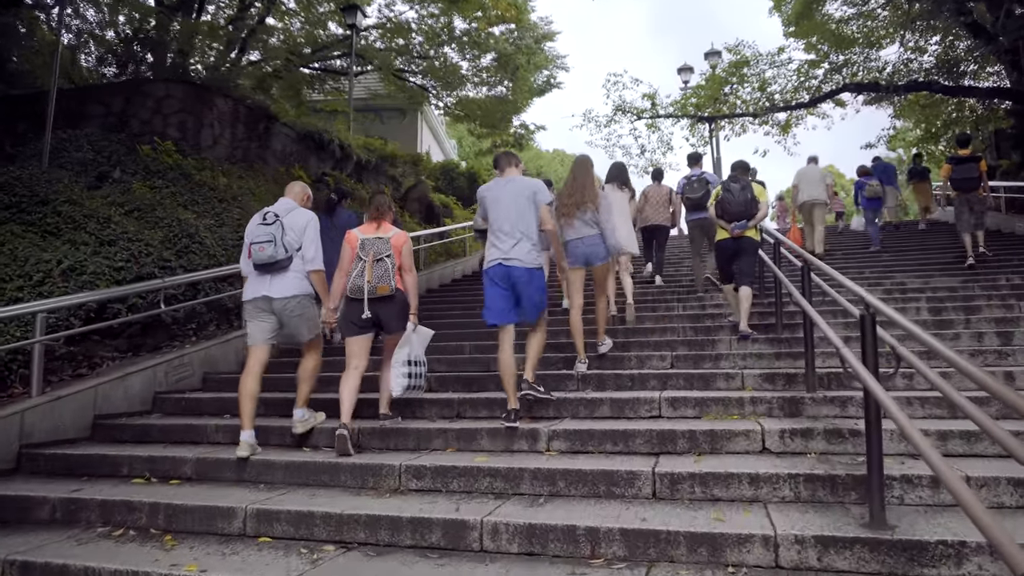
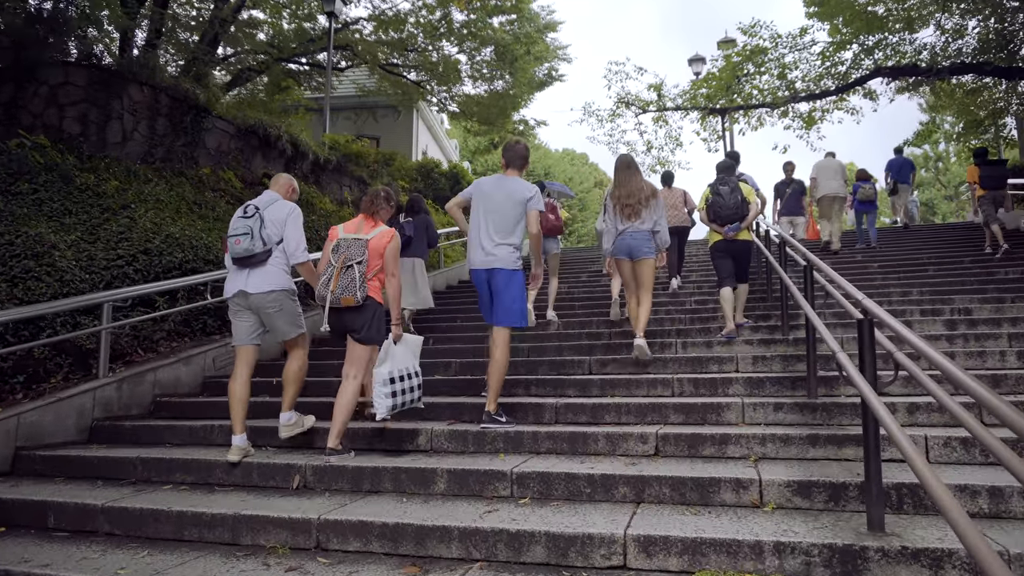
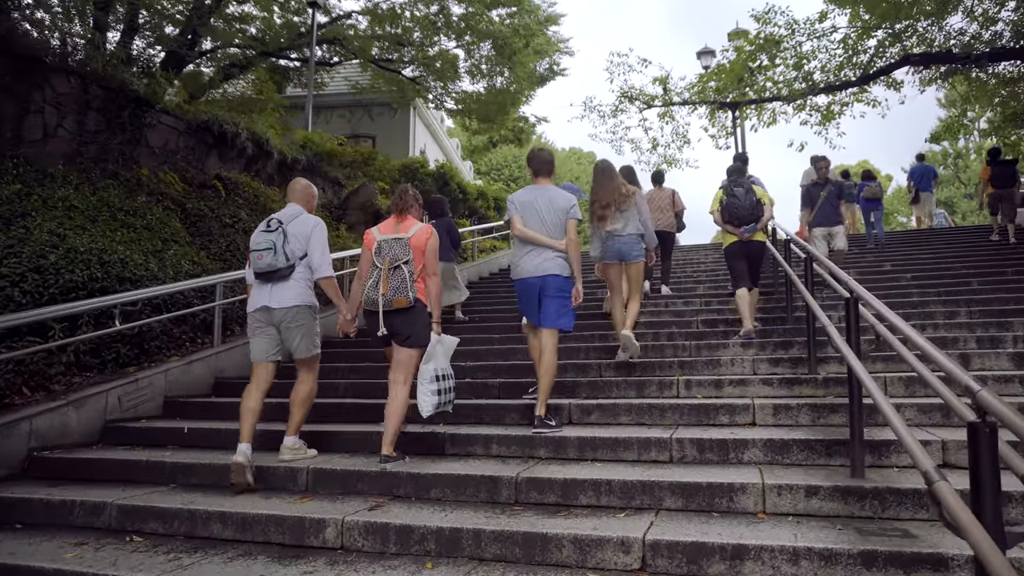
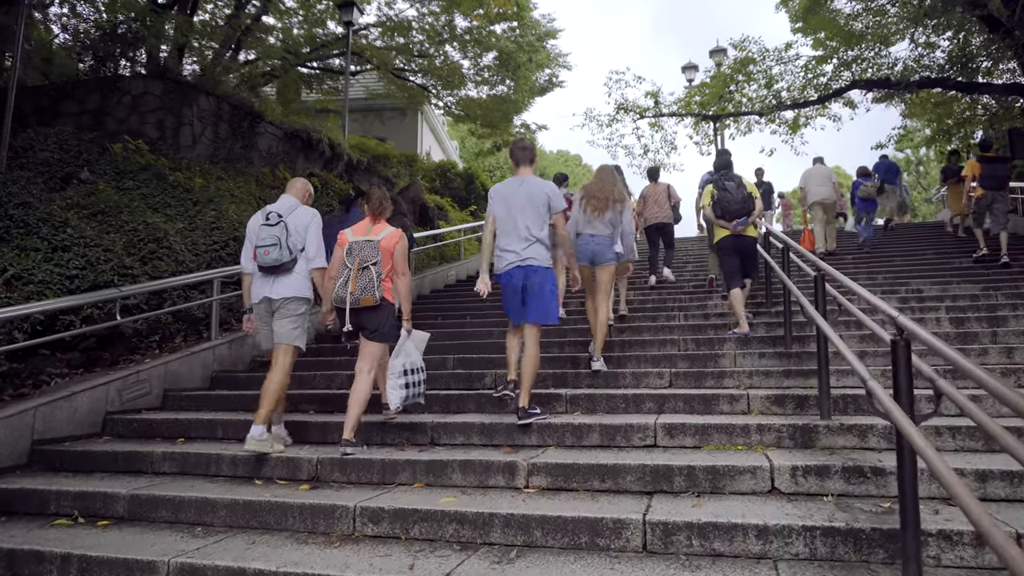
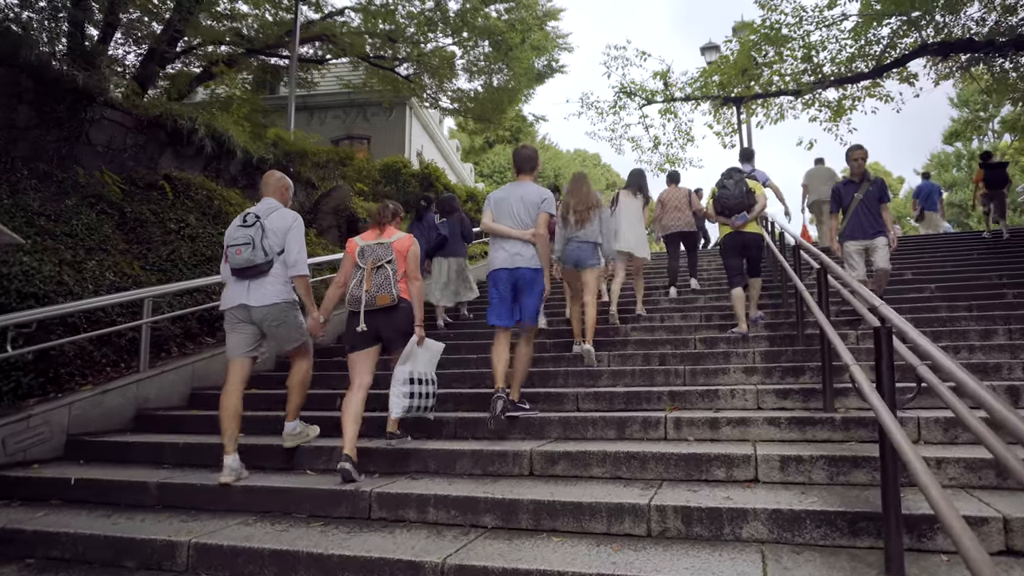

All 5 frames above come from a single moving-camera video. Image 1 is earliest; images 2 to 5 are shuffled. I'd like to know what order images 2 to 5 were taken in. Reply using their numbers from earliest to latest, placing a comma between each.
4, 2, 3, 5
